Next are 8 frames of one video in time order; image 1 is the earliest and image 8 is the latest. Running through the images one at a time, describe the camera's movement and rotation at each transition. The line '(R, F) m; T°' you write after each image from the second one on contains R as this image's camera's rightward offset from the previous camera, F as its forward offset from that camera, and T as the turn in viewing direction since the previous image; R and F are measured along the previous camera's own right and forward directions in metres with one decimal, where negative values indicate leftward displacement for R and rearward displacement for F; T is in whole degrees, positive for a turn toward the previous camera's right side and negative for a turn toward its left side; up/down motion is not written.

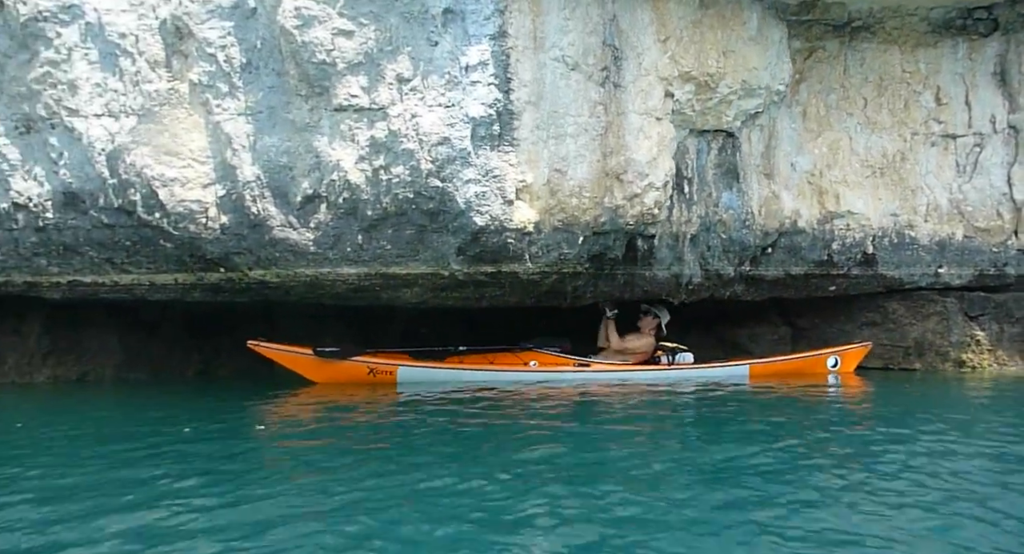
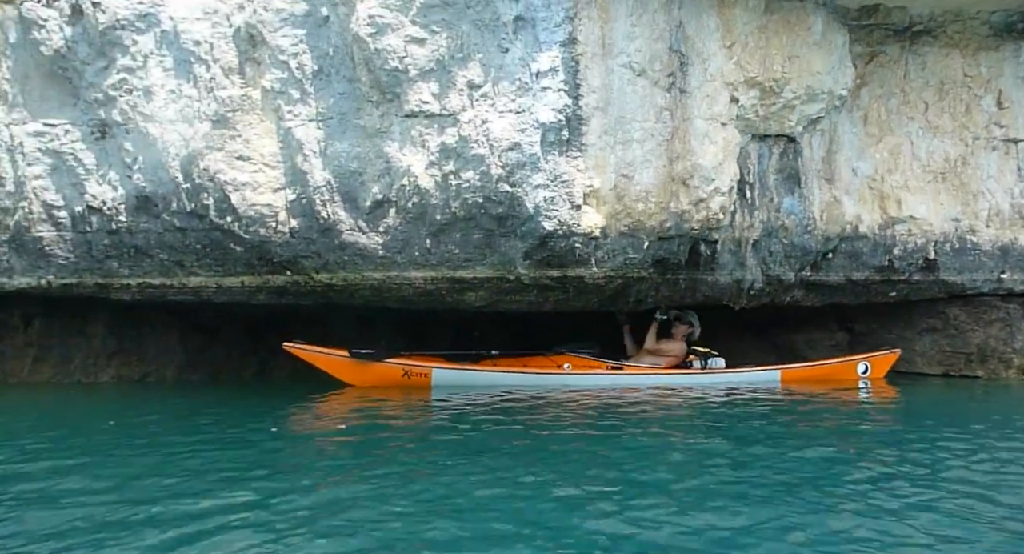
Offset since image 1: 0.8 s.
(-0.4, -0.1) m; -2°
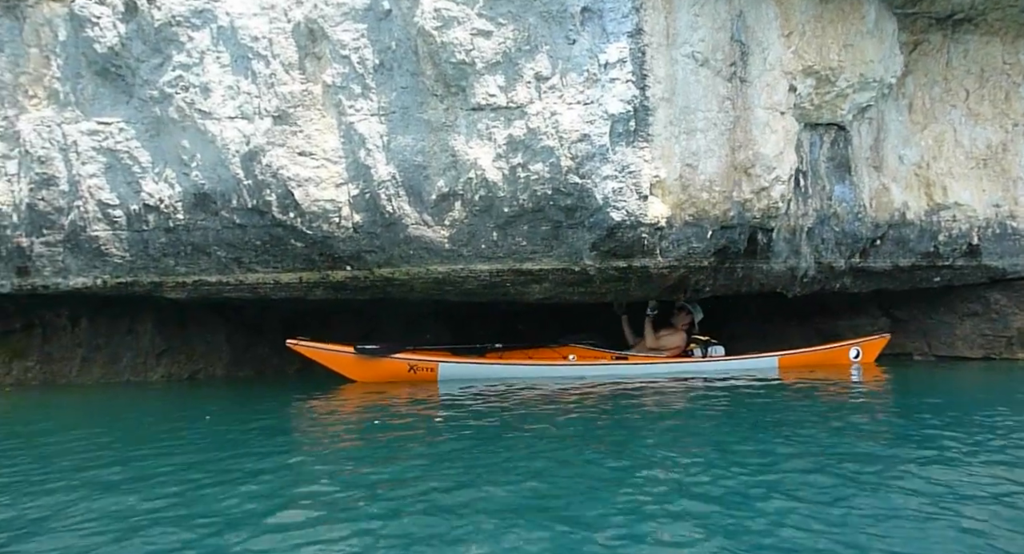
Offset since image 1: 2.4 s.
(-0.7, 0.0) m; +1°
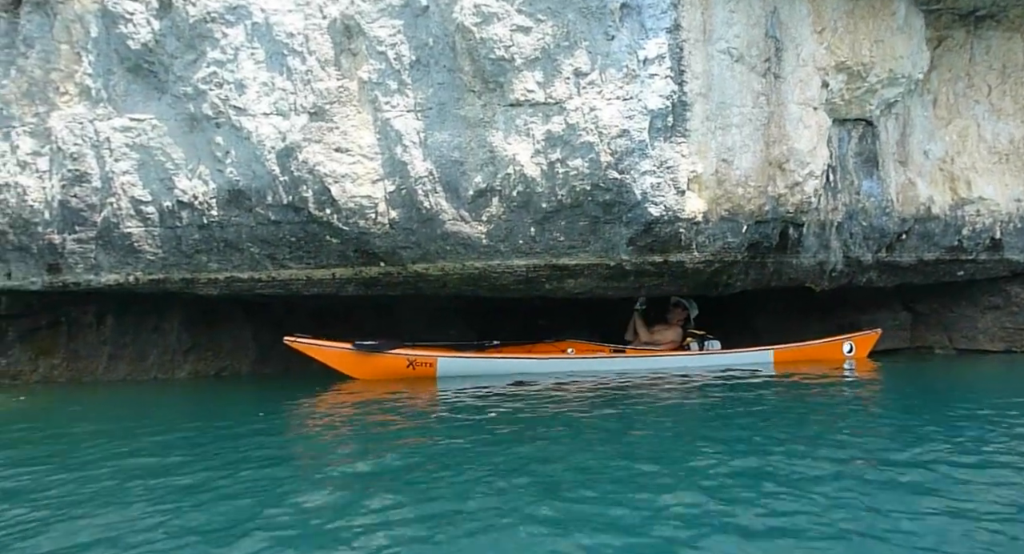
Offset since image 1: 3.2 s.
(-0.4, 0.0) m; +1°
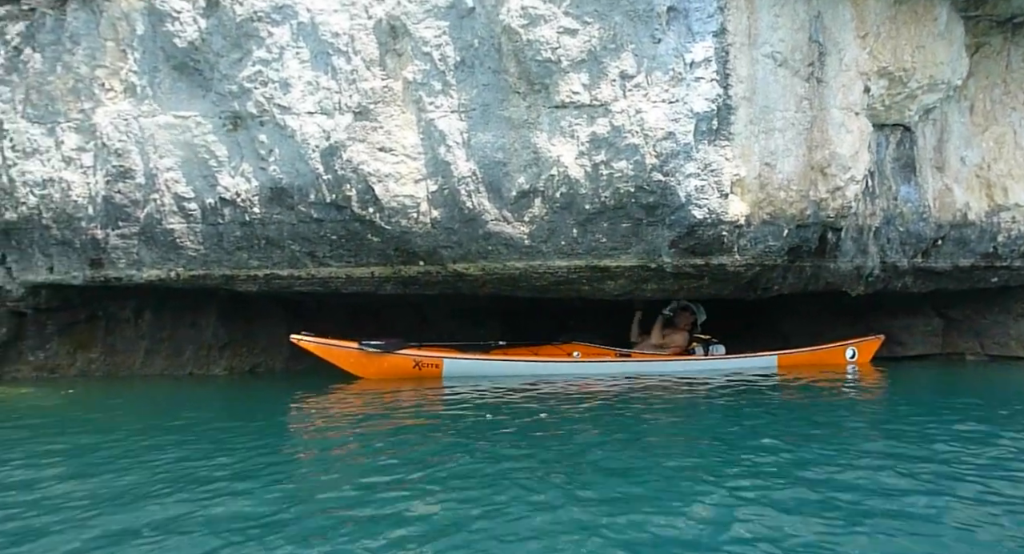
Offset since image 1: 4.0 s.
(-0.3, 0.0) m; 0°
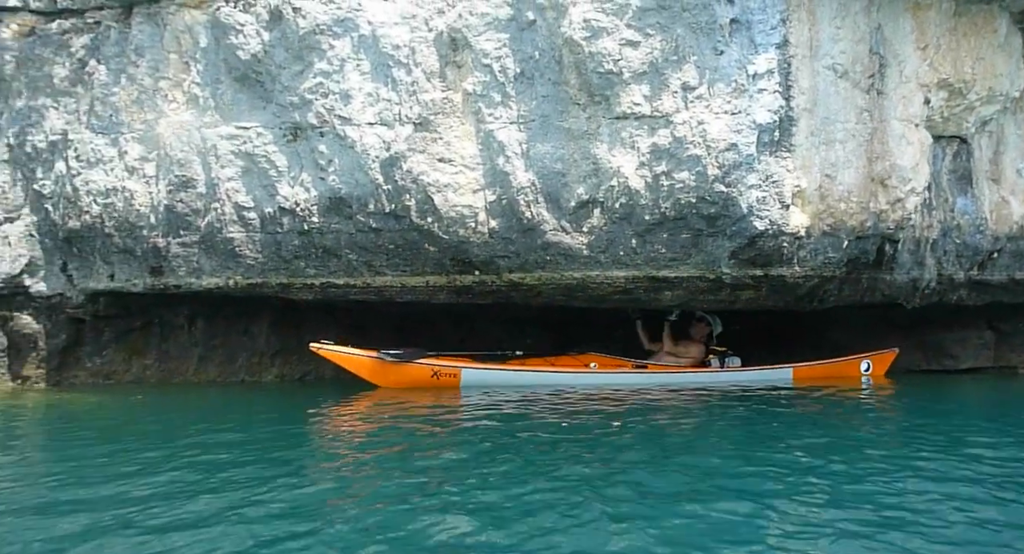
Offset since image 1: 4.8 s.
(-0.4, 0.0) m; -1°
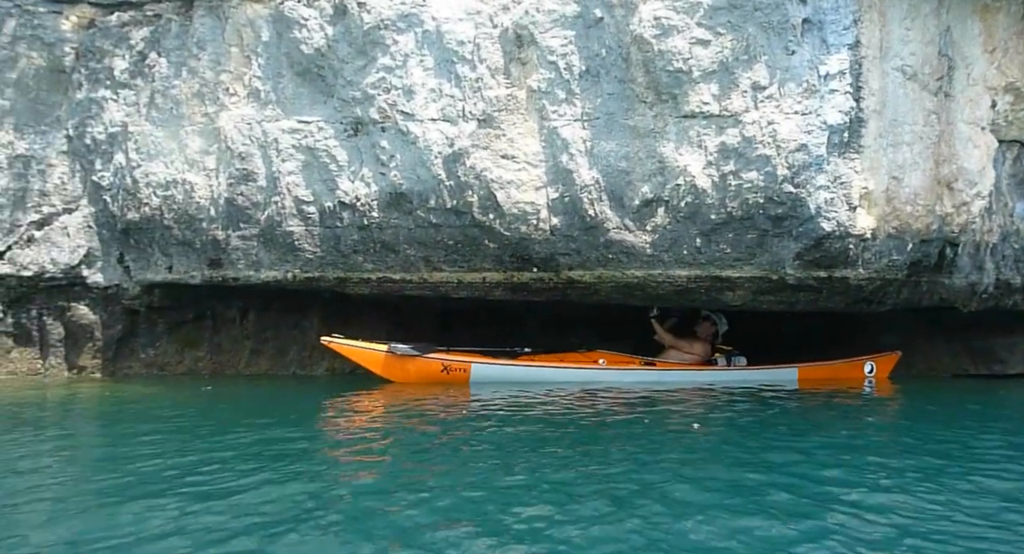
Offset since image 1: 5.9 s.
(-0.5, 0.0) m; -1°
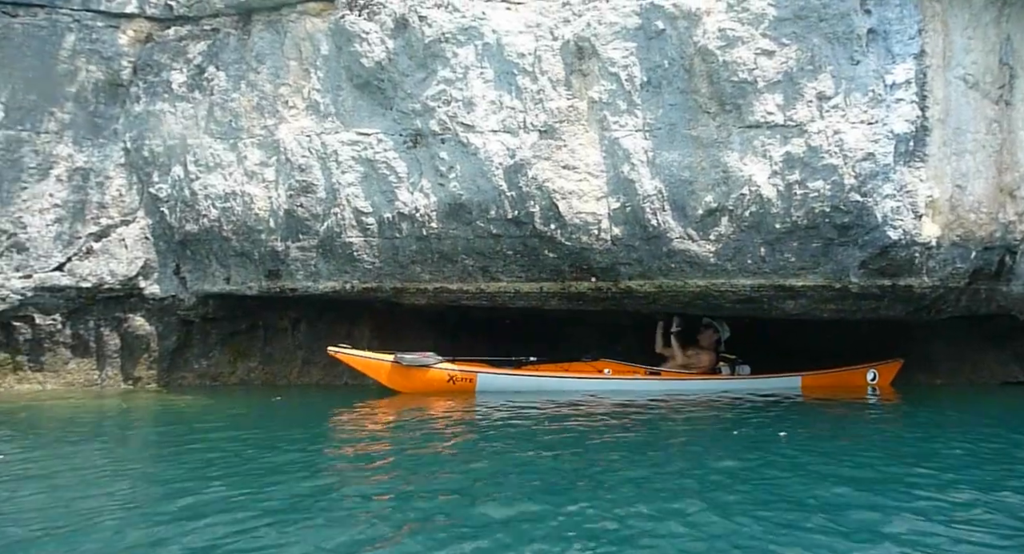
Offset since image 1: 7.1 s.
(-0.6, 0.0) m; 0°
